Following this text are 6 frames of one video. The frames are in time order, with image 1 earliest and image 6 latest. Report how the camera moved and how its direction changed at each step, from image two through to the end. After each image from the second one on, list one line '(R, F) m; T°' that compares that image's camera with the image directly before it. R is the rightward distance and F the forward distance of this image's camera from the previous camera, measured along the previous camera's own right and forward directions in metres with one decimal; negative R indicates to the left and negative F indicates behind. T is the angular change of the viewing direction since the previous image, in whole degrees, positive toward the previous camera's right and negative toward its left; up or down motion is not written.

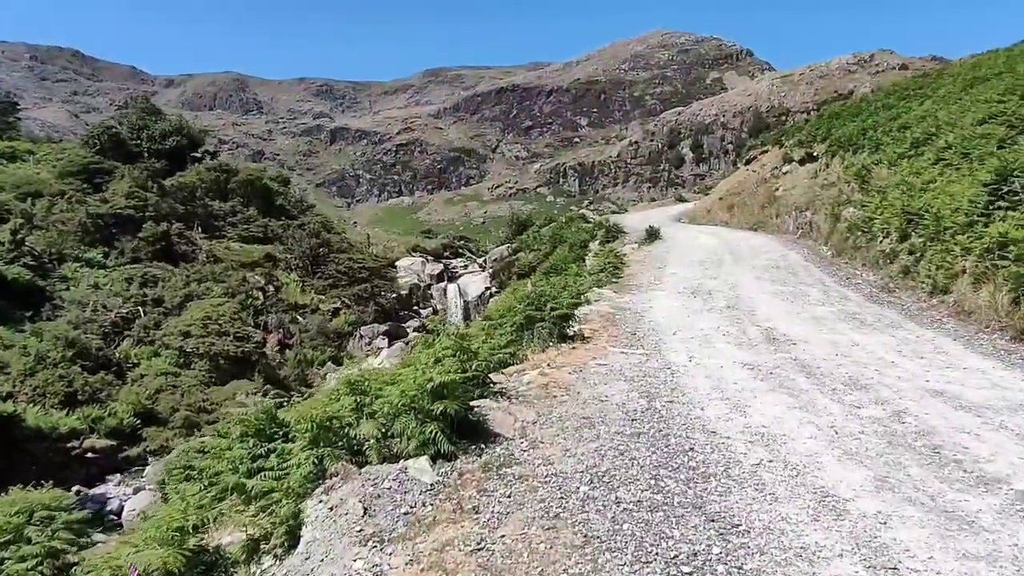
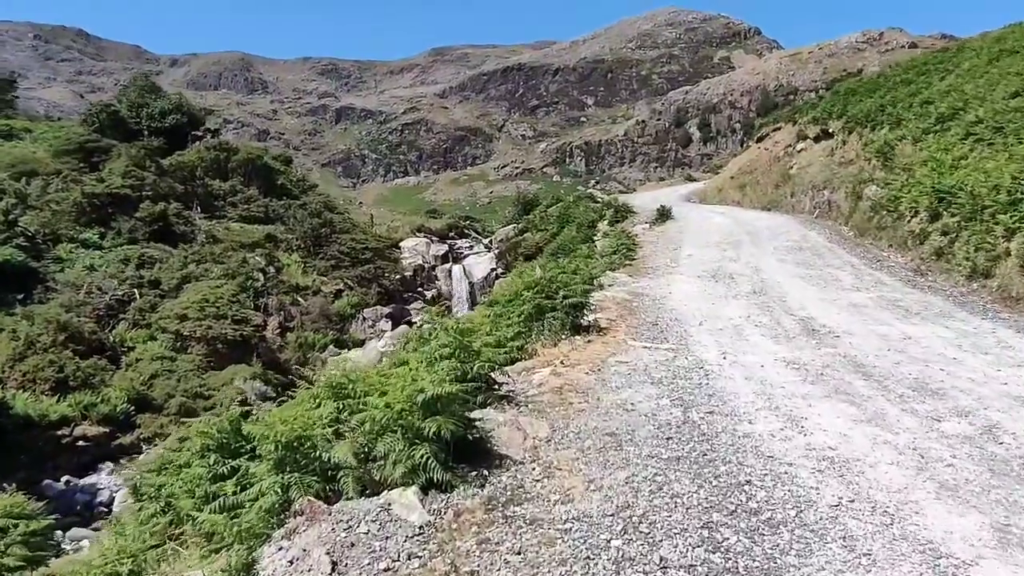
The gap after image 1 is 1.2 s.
(0.0, +1.0) m; 0°
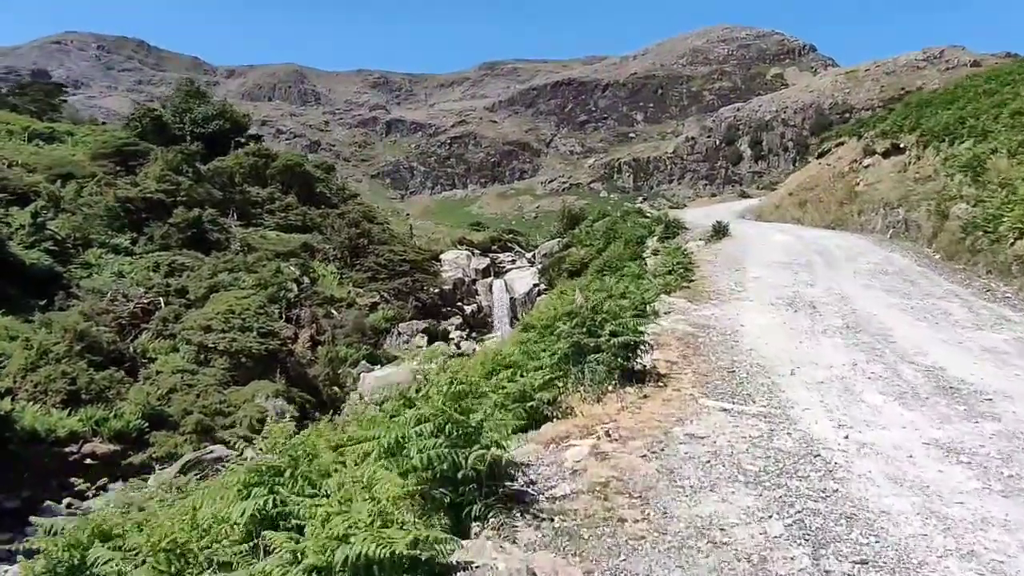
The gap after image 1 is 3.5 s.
(+0.1, +2.1) m; -3°
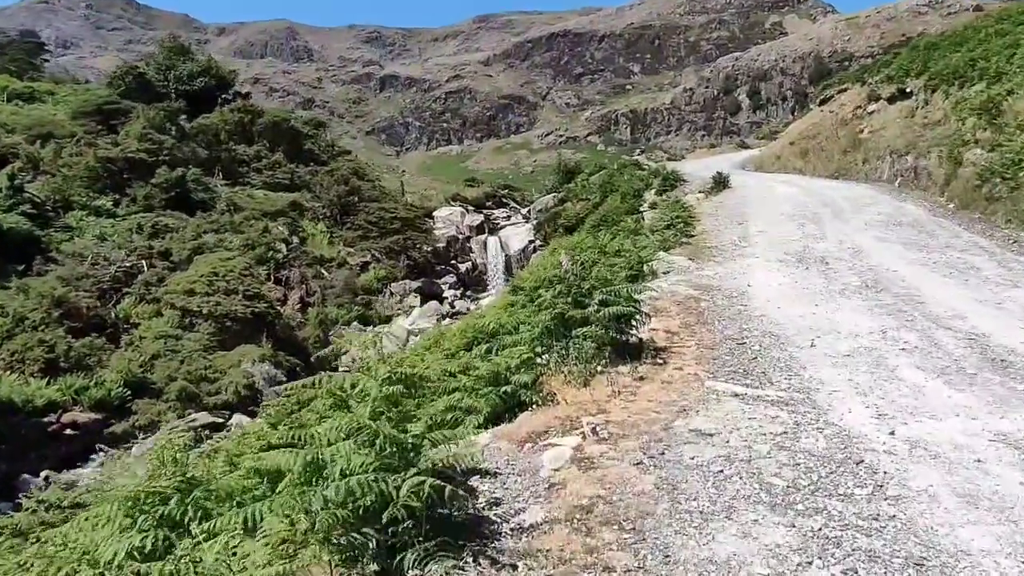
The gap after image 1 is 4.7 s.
(+0.2, +1.0) m; 0°
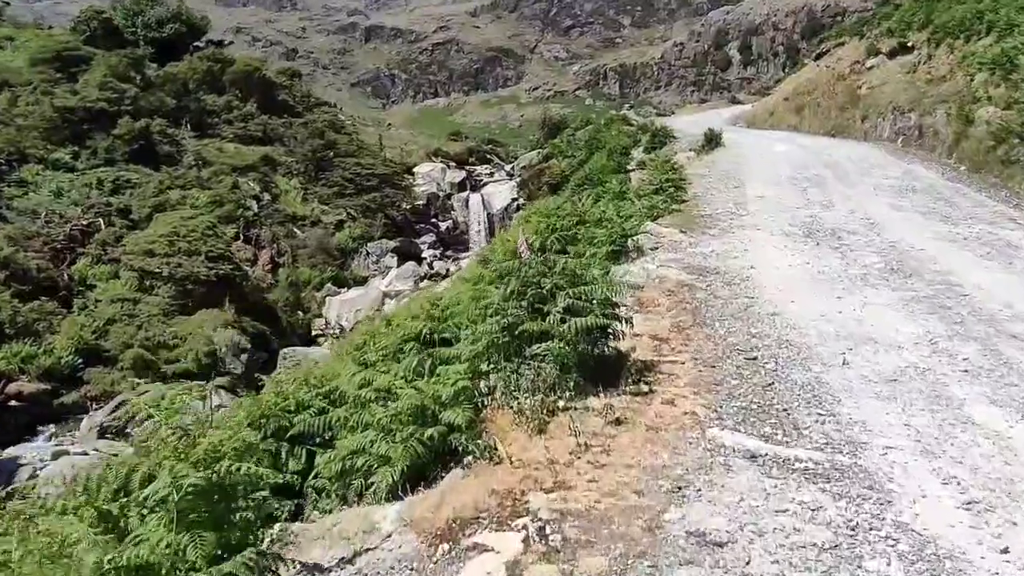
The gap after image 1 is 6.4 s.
(+0.2, +1.5) m; +1°
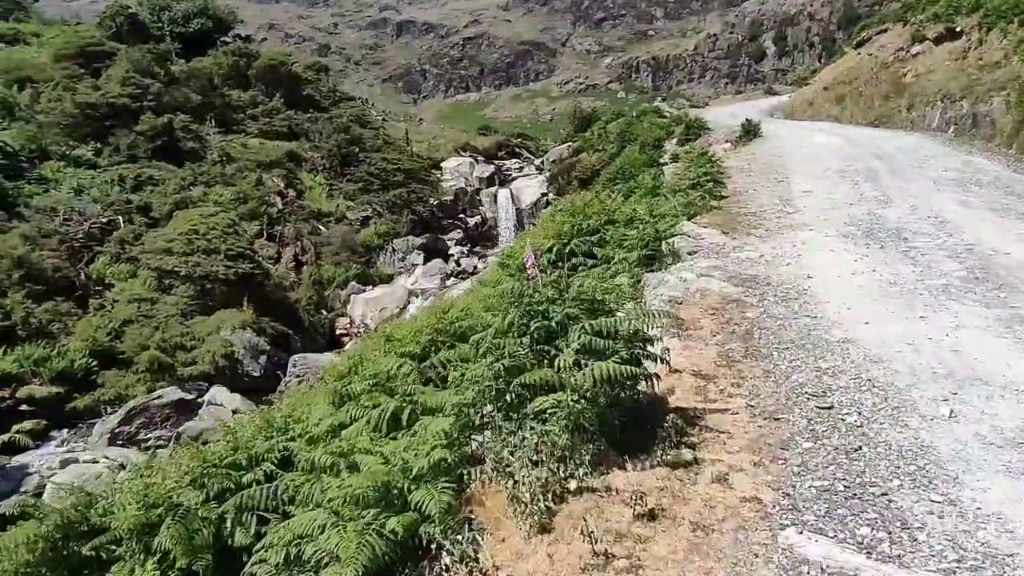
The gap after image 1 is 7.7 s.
(+0.1, +1.0) m; -2°
